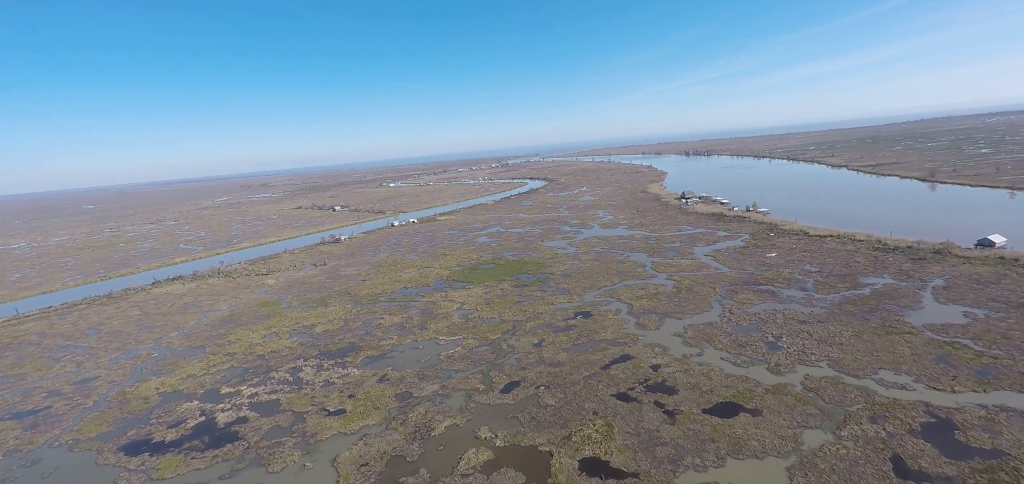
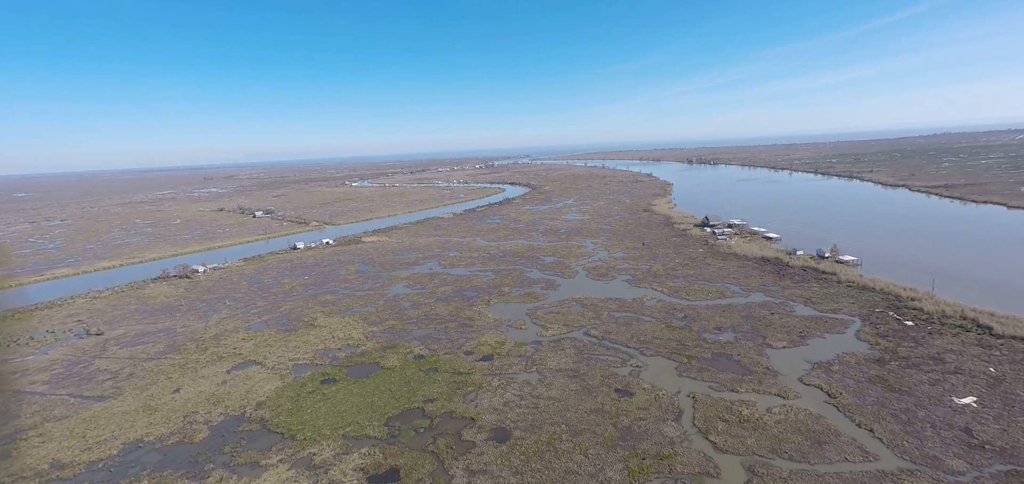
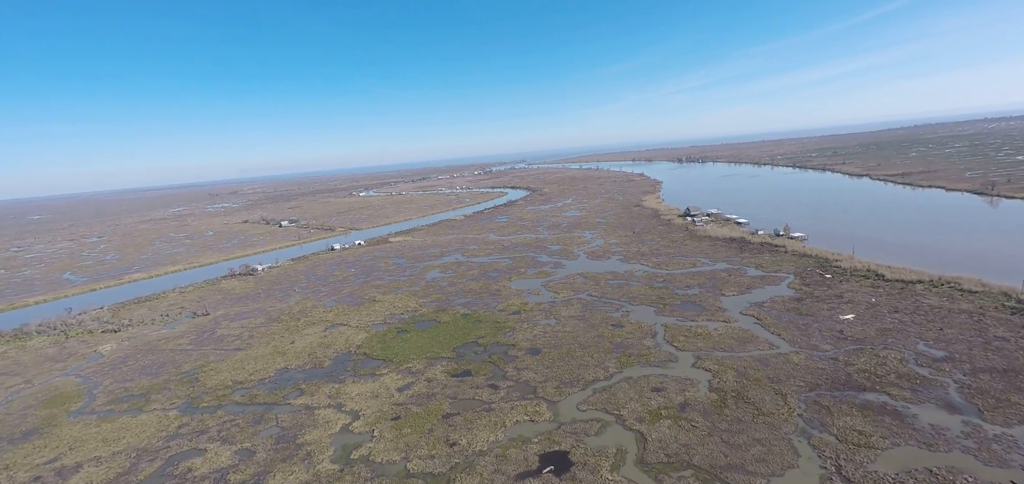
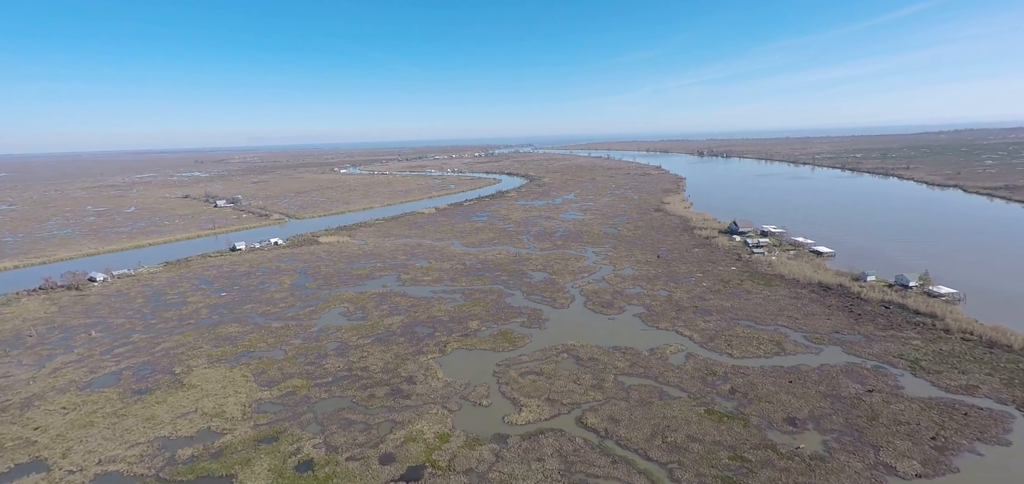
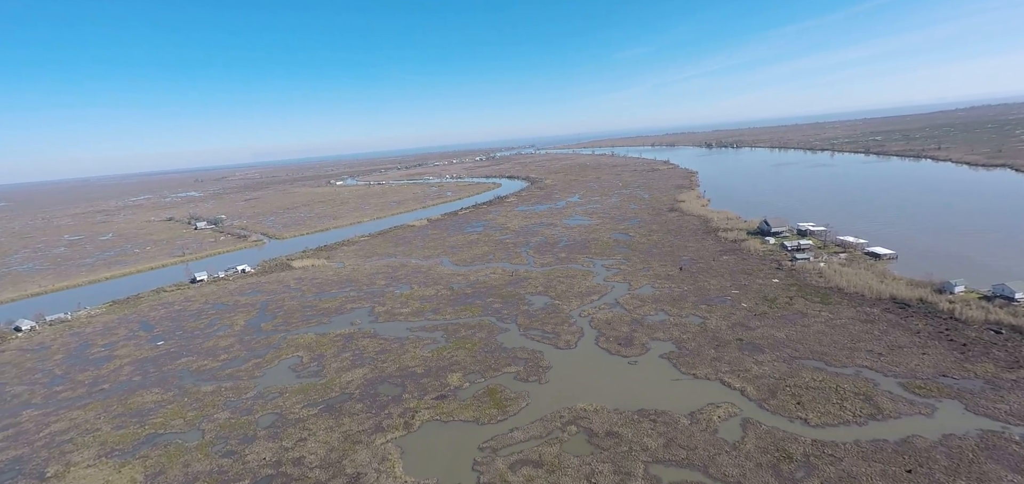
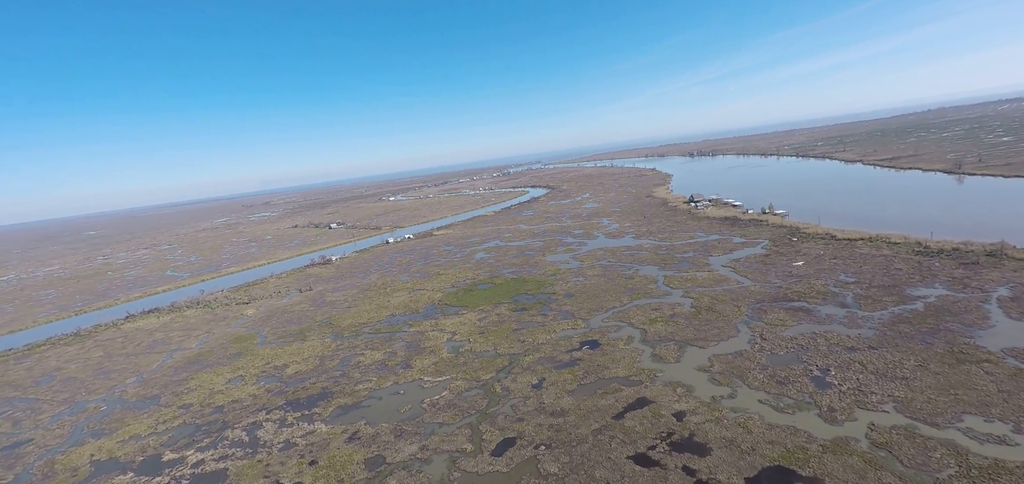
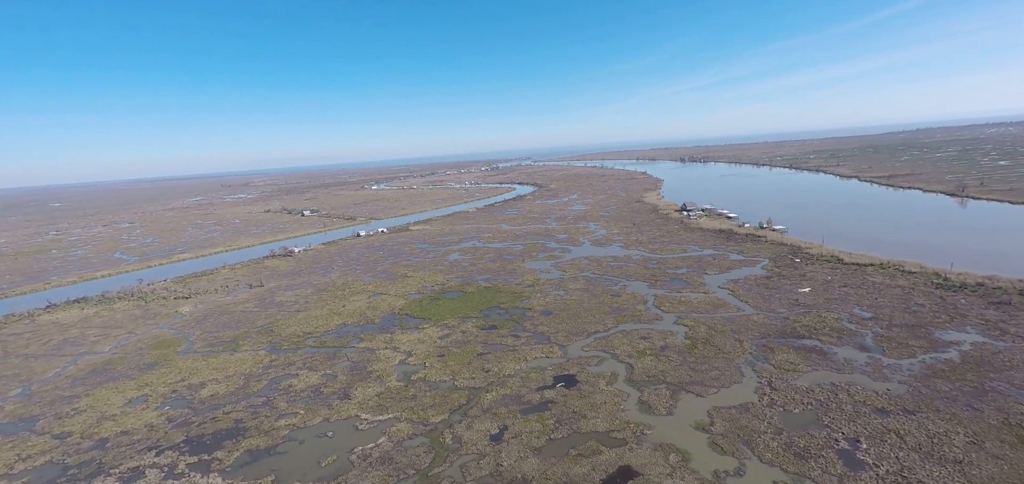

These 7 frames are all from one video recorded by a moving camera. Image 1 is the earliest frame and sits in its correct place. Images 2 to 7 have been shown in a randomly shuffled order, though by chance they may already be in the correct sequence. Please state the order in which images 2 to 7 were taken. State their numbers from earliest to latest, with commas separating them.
6, 7, 3, 2, 4, 5
